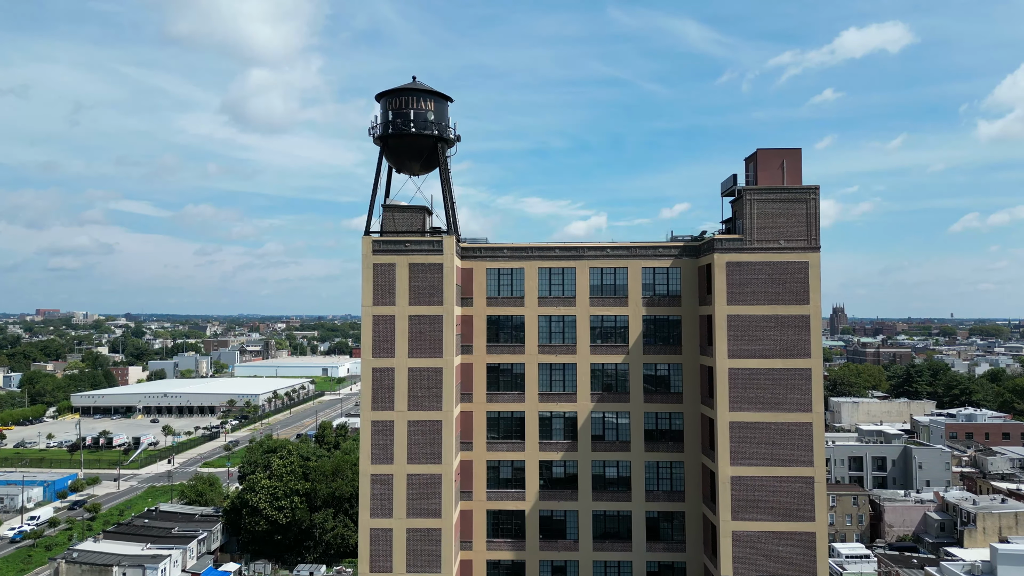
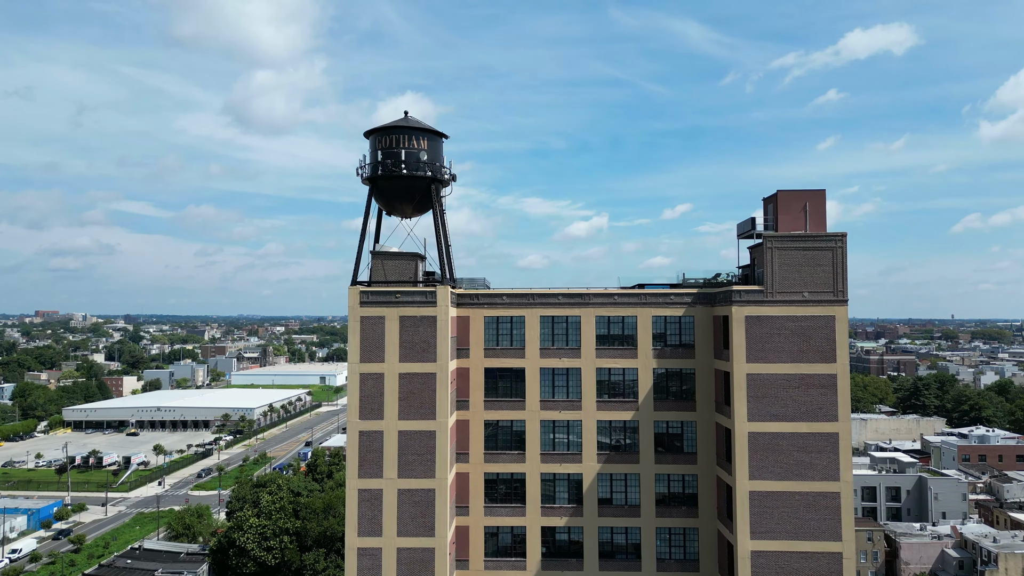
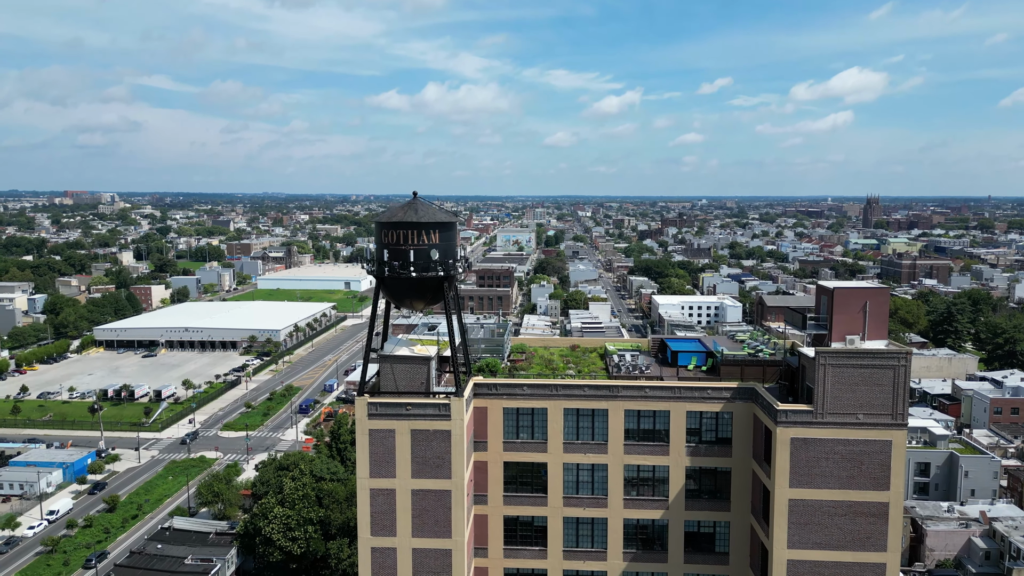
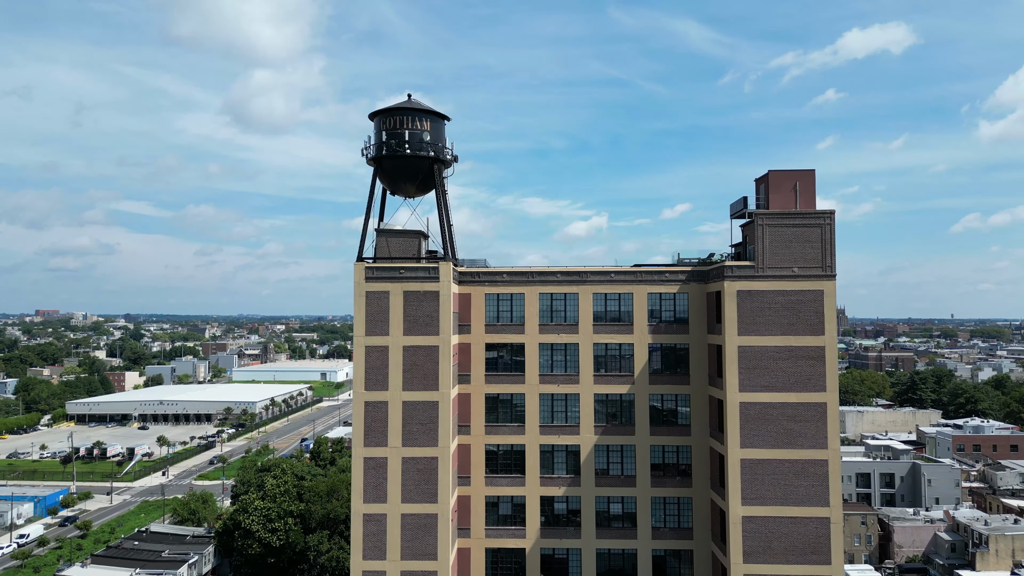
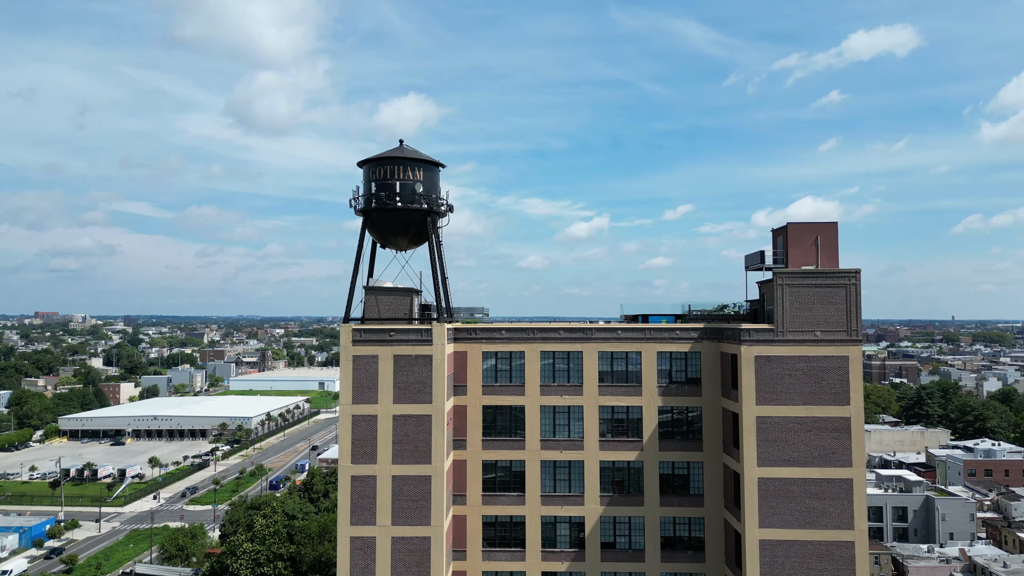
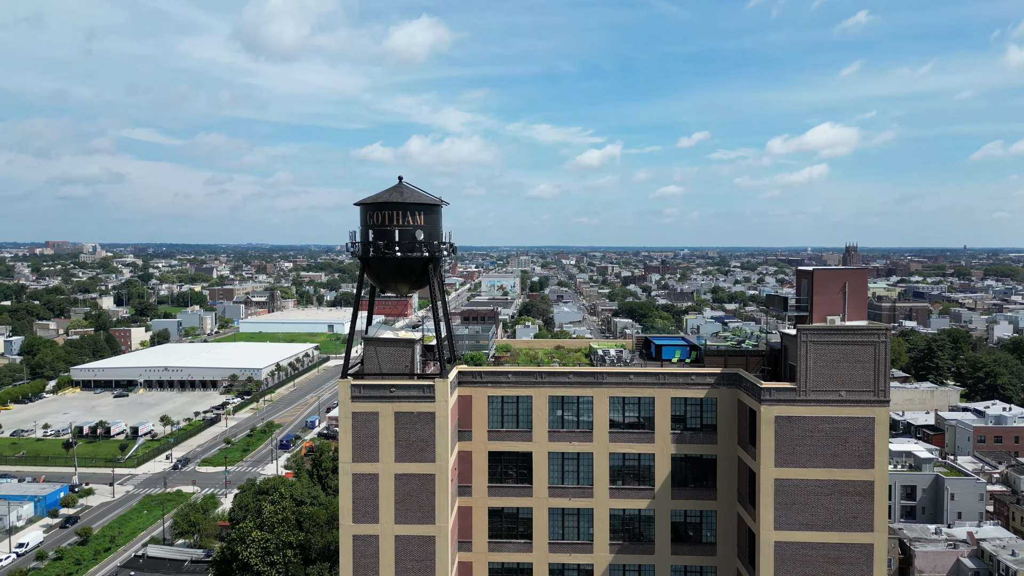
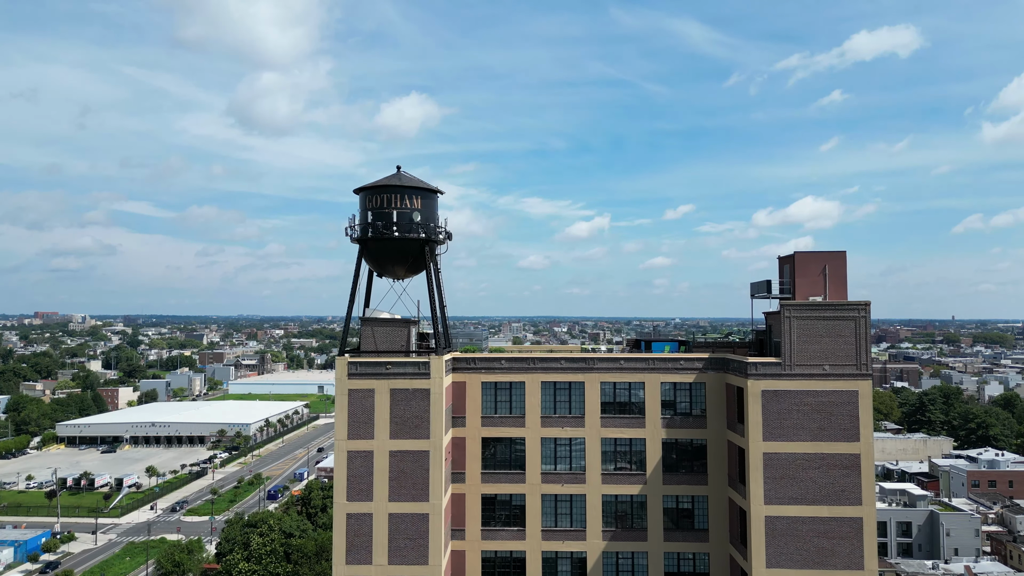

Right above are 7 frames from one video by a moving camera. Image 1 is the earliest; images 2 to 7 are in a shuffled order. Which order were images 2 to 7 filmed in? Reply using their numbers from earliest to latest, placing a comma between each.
4, 2, 5, 7, 6, 3
